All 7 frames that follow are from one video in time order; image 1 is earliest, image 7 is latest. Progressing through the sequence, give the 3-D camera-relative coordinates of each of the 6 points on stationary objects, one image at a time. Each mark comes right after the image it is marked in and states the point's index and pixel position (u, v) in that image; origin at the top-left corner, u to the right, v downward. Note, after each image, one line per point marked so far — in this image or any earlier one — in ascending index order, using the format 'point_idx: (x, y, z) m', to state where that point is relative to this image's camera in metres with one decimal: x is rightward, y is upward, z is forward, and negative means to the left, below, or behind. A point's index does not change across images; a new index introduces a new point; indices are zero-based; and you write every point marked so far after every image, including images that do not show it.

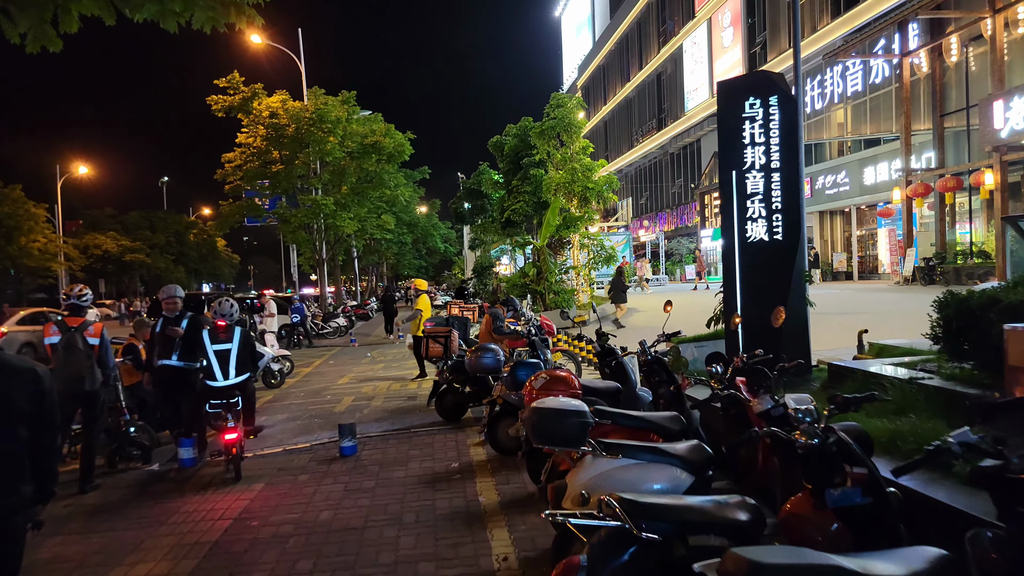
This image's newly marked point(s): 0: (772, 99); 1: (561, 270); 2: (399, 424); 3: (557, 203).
0: (+2.4, +1.8, +6.4) m
1: (+1.4, +0.5, +19.0) m
2: (-1.3, -1.5, +7.6) m
3: (+1.1, +2.2, +17.7) m
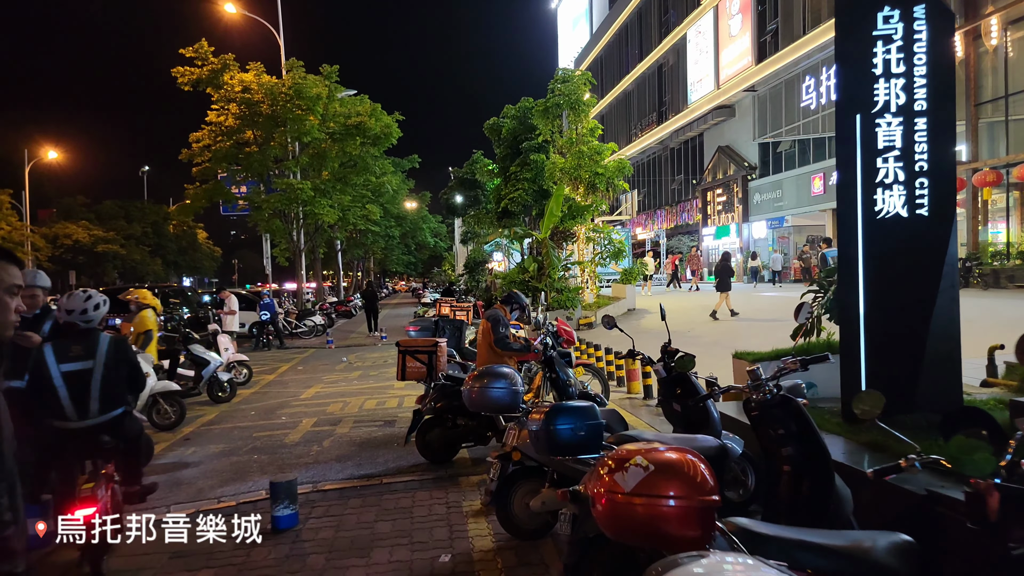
0: (+2.6, +1.8, +4.3) m
1: (+1.3, +0.6, +16.9) m
2: (-1.2, -1.5, +5.5) m
3: (+1.1, +2.2, +15.6) m
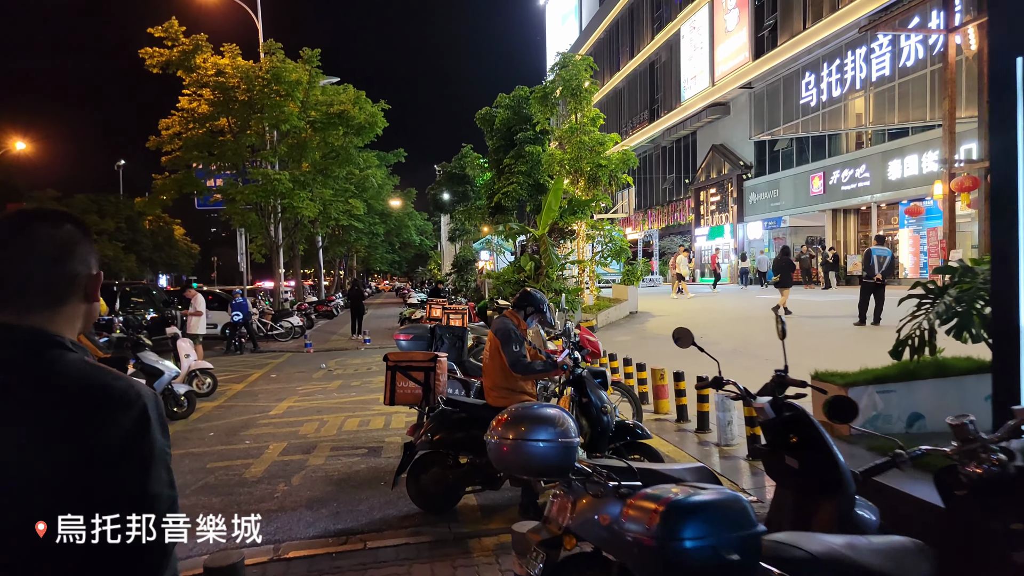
0: (+2.8, +1.8, +3.2) m
1: (+1.2, +0.6, +15.7) m
2: (-1.0, -1.5, +4.3) m
3: (+1.0, +2.2, +14.4) m
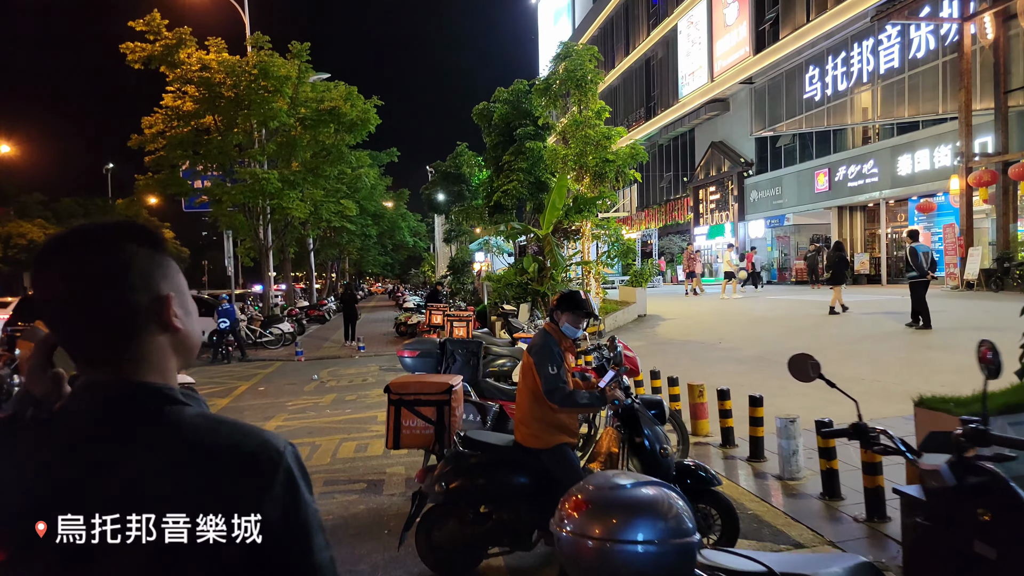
0: (+3.0, +1.7, +2.4) m
1: (+1.2, +0.5, +14.9) m
2: (-0.8, -1.5, +3.4) m
3: (+1.0, +2.1, +13.6) m
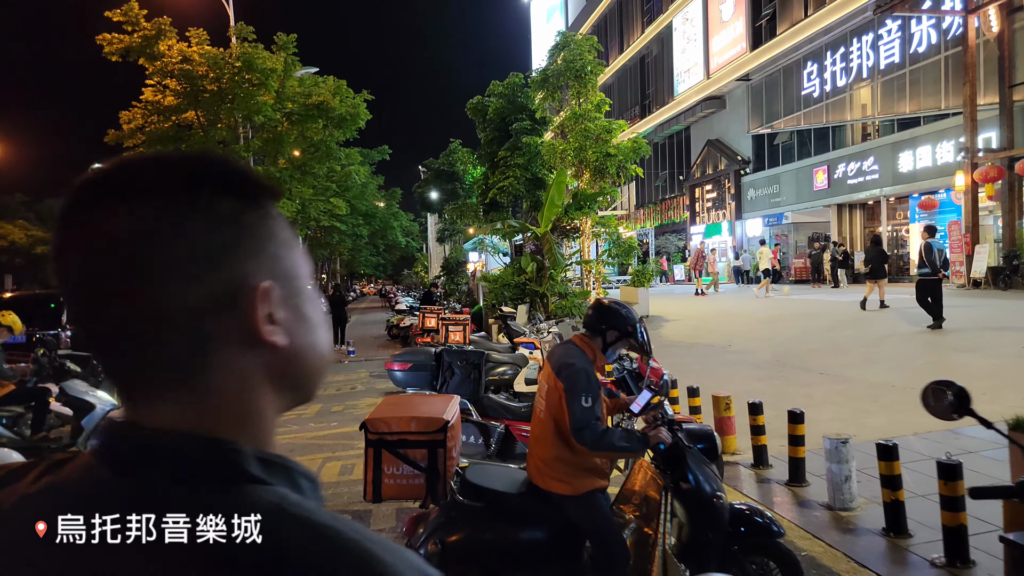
0: (+3.0, +1.7, +1.8) m
1: (+1.1, +0.5, +14.3) m
2: (-0.8, -1.5, +2.8) m
3: (+1.0, +2.1, +13.0) m
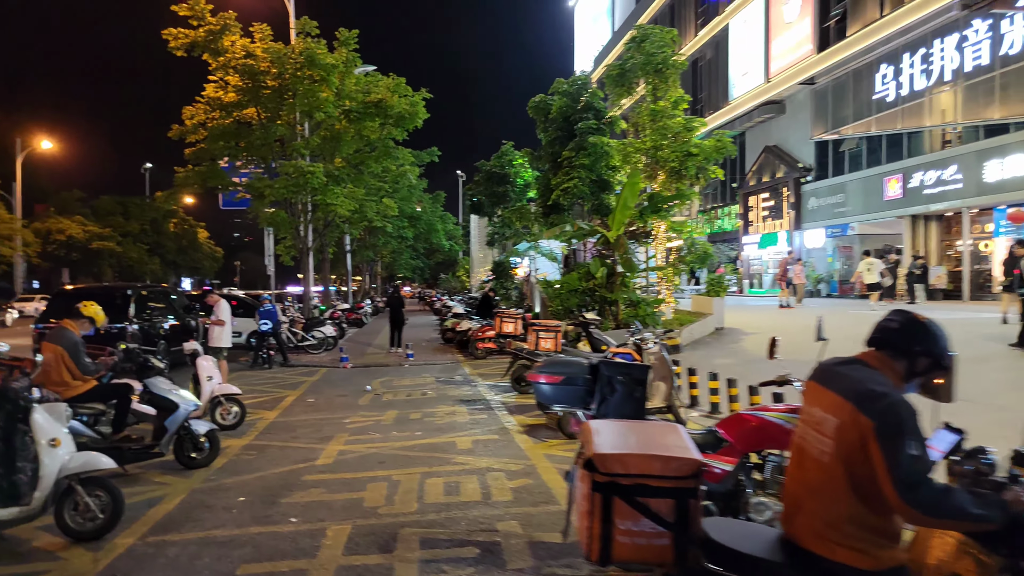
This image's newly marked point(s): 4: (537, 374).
0: (+3.8, +1.7, +1.0) m
1: (+2.6, +0.4, +13.5) m
2: (0.0, -1.5, +2.1) m
3: (+2.4, +2.0, +12.3) m
4: (+0.1, -0.5, +3.8) m
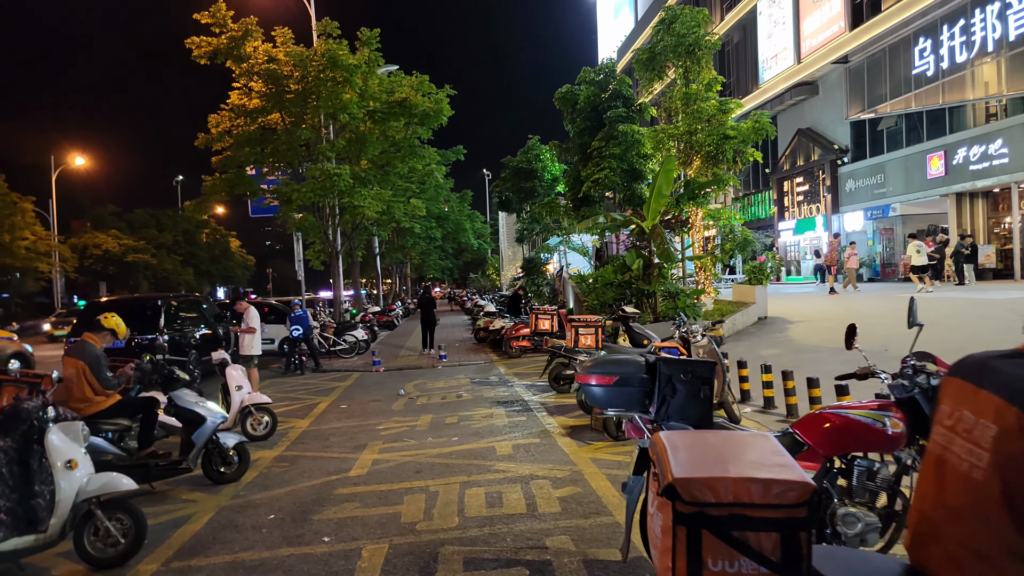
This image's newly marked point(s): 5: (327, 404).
0: (+3.9, +1.8, +0.4) m
1: (+3.2, +0.5, +13.0) m
2: (+0.2, -1.5, +1.8) m
3: (+2.9, +2.2, +11.8) m
4: (+0.4, -0.4, +3.4) m
5: (-2.6, -1.7, +9.6) m
